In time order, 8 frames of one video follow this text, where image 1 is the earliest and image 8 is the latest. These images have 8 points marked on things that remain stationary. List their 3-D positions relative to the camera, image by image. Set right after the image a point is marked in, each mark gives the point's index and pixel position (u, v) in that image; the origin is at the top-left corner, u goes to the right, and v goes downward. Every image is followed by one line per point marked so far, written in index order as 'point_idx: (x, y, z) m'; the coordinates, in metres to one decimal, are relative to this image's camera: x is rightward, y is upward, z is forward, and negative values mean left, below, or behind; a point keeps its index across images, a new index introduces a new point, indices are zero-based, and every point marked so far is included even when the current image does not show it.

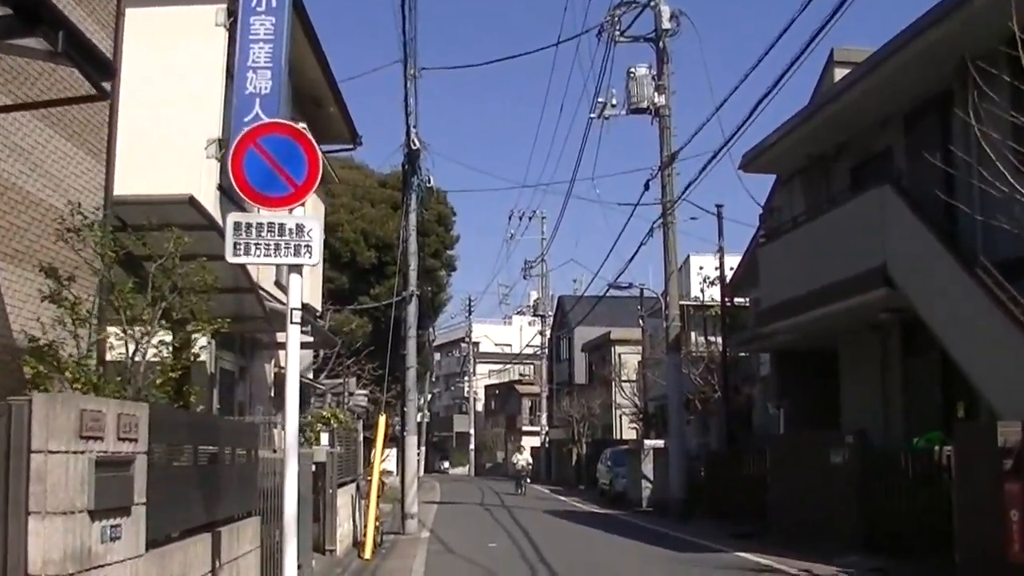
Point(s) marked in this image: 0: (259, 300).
0: (-1.7, -0.1, +12.8) m
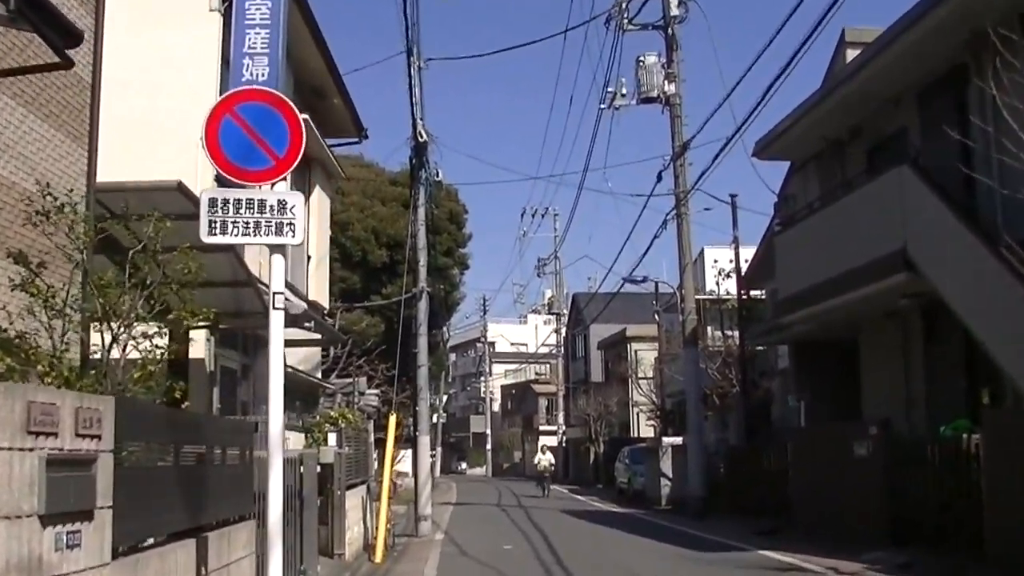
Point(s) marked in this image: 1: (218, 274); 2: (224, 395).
0: (-1.6, 0.0, +12.3) m
1: (-1.8, +0.1, +11.7) m
2: (-2.1, -0.8, +14.3) m
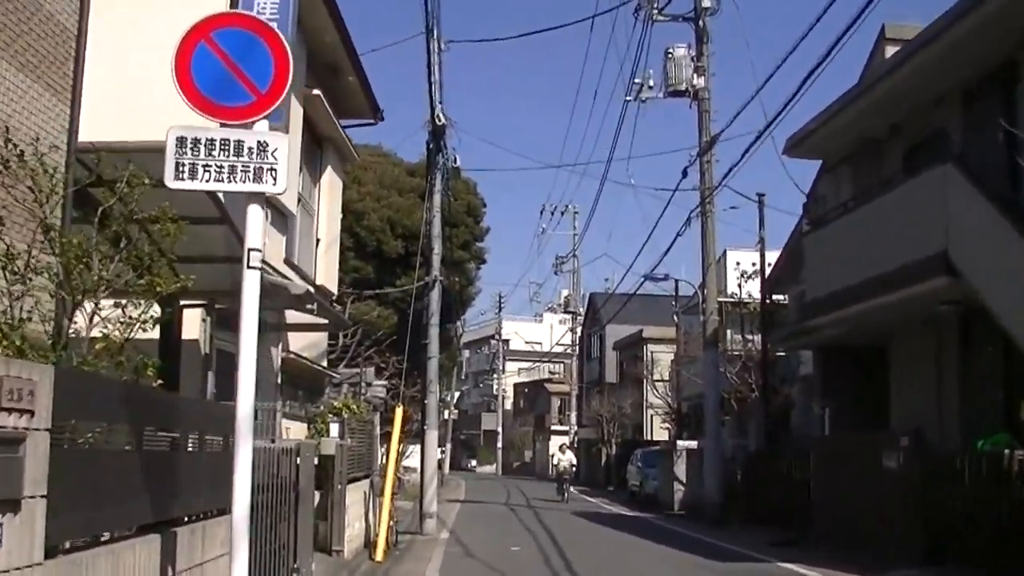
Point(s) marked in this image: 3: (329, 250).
0: (-1.5, +0.1, +11.5) m
1: (-1.7, +0.2, +10.9) m
2: (-2.0, -0.6, +13.5) m
3: (-1.8, +0.4, +19.3) m
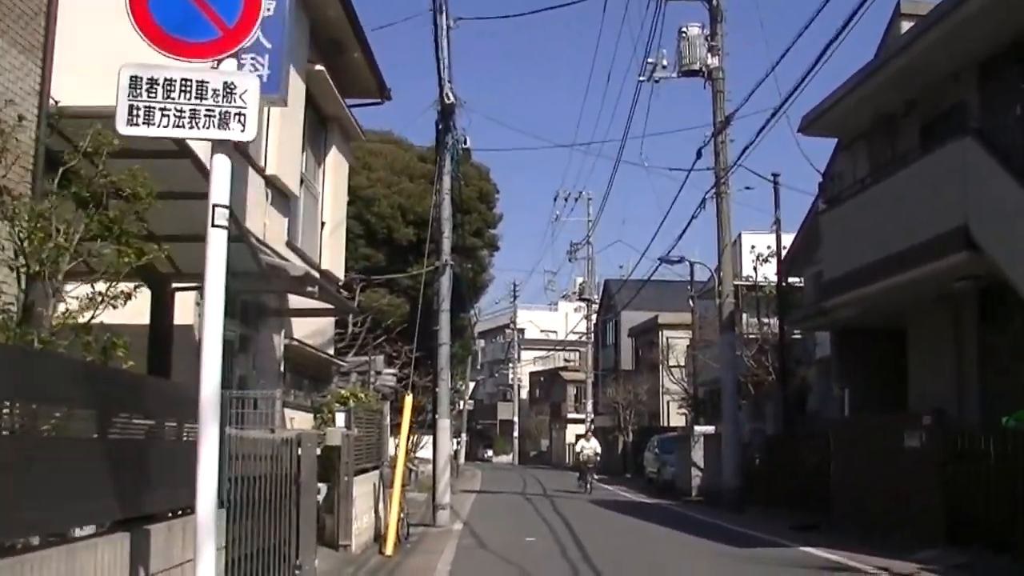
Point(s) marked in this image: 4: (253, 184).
0: (-1.4, +0.2, +10.9) m
1: (-1.6, +0.3, +10.4) m
2: (-1.9, -0.5, +12.9) m
3: (-1.7, +0.5, +18.7) m
4: (-1.9, +0.8, +14.2) m
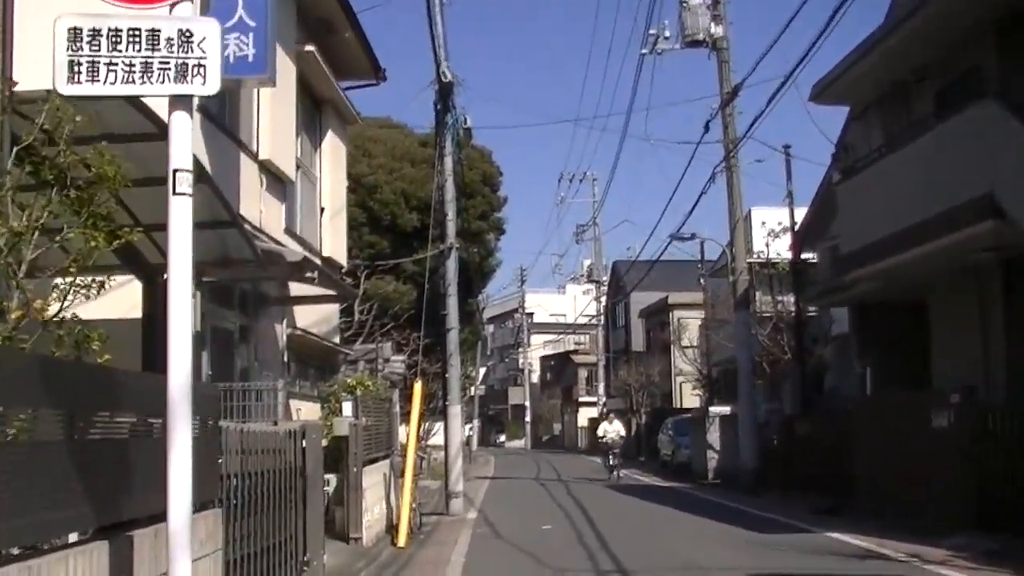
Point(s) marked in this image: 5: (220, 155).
0: (-1.4, +0.3, +10.4) m
1: (-1.6, +0.4, +9.9) m
2: (-1.9, -0.4, +12.4) m
3: (-1.6, +0.7, +18.2) m
4: (-1.9, +0.8, +13.8) m
5: (-1.9, +0.9, +12.8) m
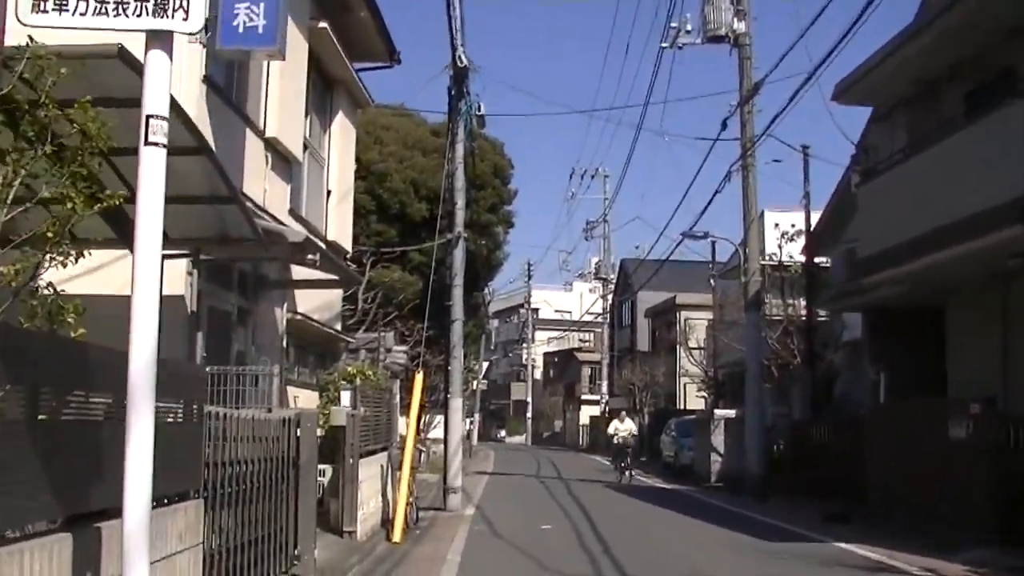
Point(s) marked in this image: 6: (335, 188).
0: (-1.3, +0.4, +10.0) m
1: (-1.5, +0.5, +9.4) m
2: (-1.8, -0.3, +12.0) m
3: (-1.5, +0.8, +17.8) m
4: (-1.8, +1.0, +13.3) m
5: (-1.8, +1.0, +12.4) m
6: (-1.6, +0.9, +17.4) m
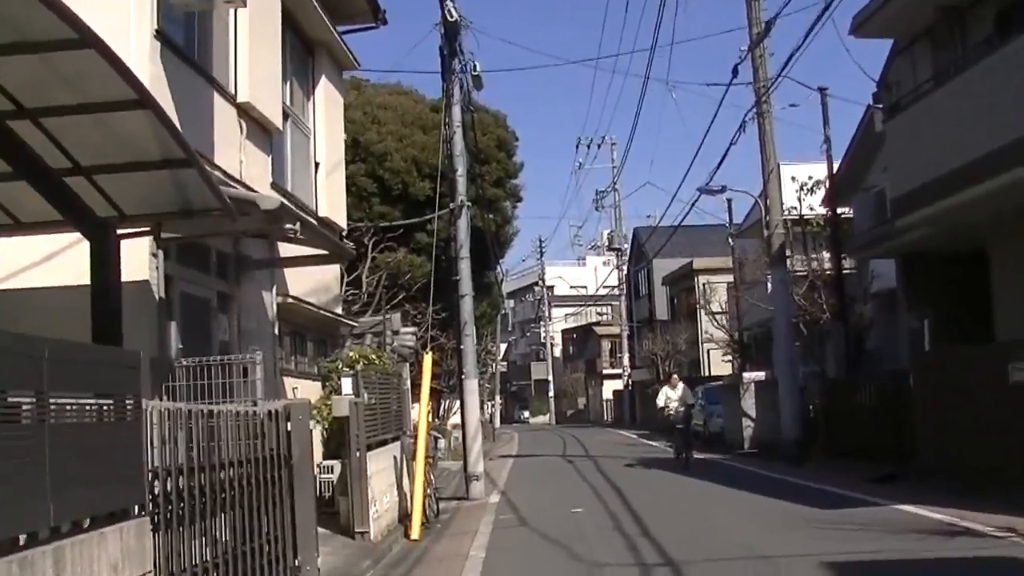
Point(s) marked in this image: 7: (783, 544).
0: (-1.3, +0.5, +8.6) m
1: (-1.5, +0.6, +8.1) m
2: (-1.8, -0.2, +10.7) m
3: (-1.5, +1.0, +16.4) m
4: (-1.8, +1.1, +12.0) m
5: (-1.8, +1.1, +11.1) m
6: (-1.5, +1.0, +16.1) m
7: (+1.5, -1.4, +11.1) m
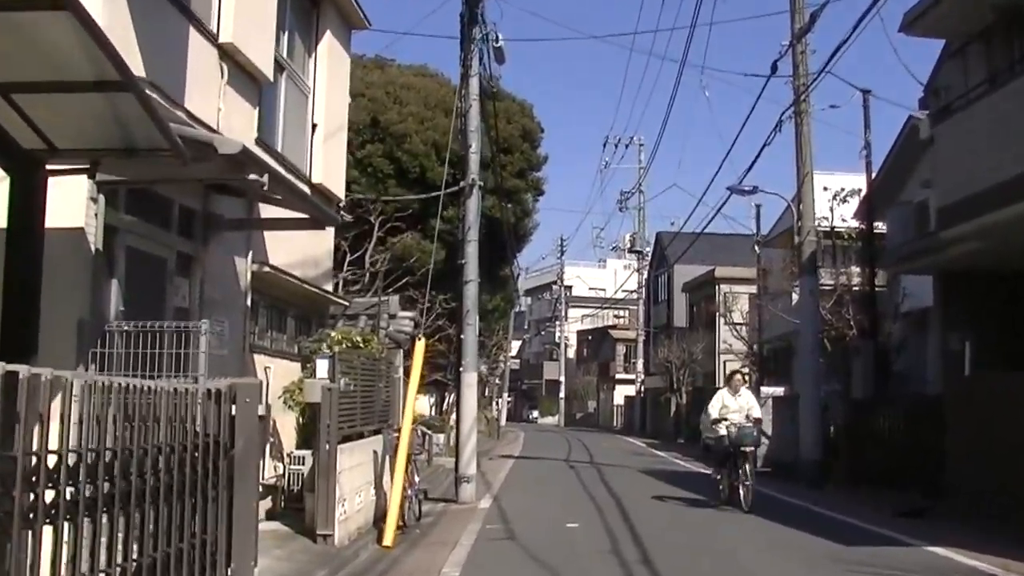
0: (-1.3, +0.7, +7.2) m
1: (-1.5, +0.8, +6.7) m
2: (-1.8, 0.0, +9.3) m
3: (-1.4, +1.1, +15.0) m
4: (-1.7, +1.3, +10.6) m
5: (-1.7, +1.3, +9.7) m
6: (-1.4, +1.2, +14.7) m
7: (+1.4, -1.5, +9.6) m
